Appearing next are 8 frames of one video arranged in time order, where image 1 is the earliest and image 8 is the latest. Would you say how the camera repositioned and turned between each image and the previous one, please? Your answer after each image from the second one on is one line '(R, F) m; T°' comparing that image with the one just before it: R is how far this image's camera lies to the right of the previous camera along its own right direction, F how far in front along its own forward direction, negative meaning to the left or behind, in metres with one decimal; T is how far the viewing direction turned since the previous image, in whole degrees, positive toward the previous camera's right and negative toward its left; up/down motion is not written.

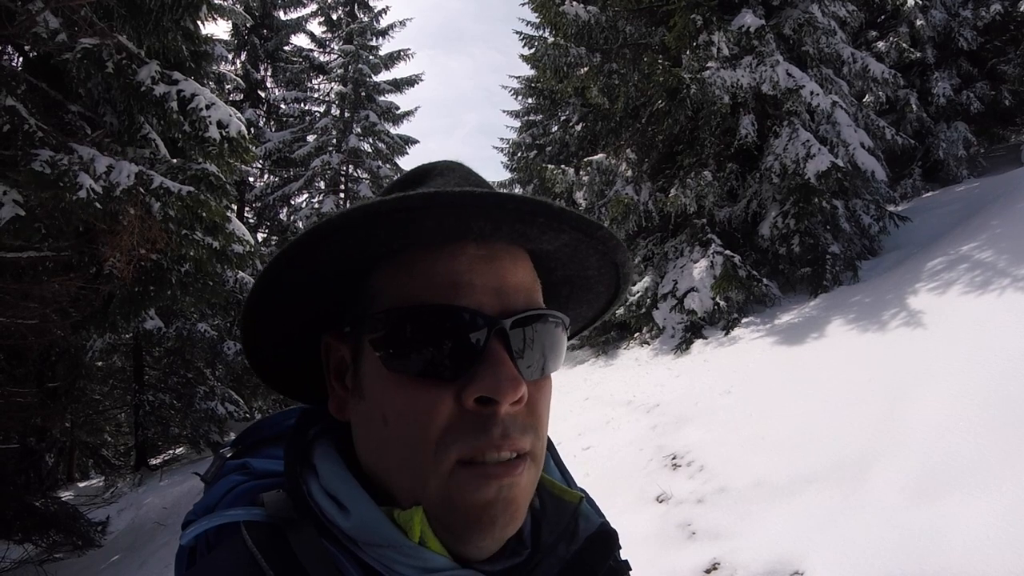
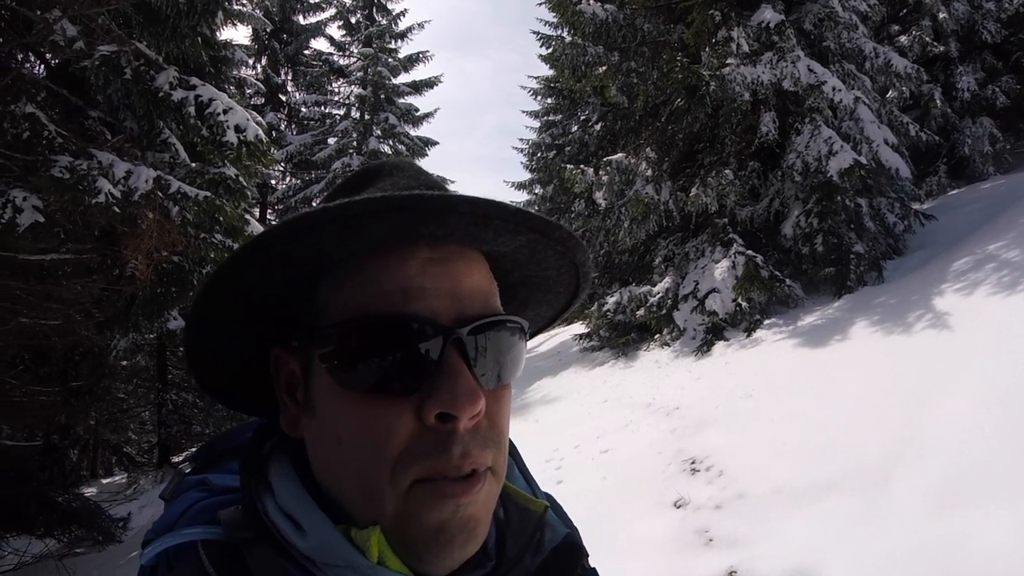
(+0.1, 0.0) m; -2°
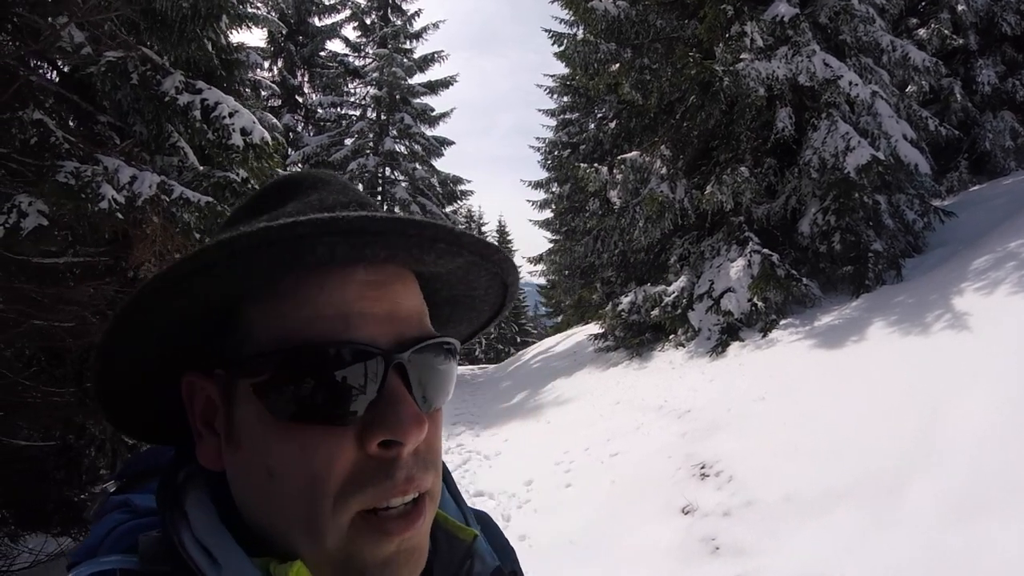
(+0.1, +0.1) m; -2°
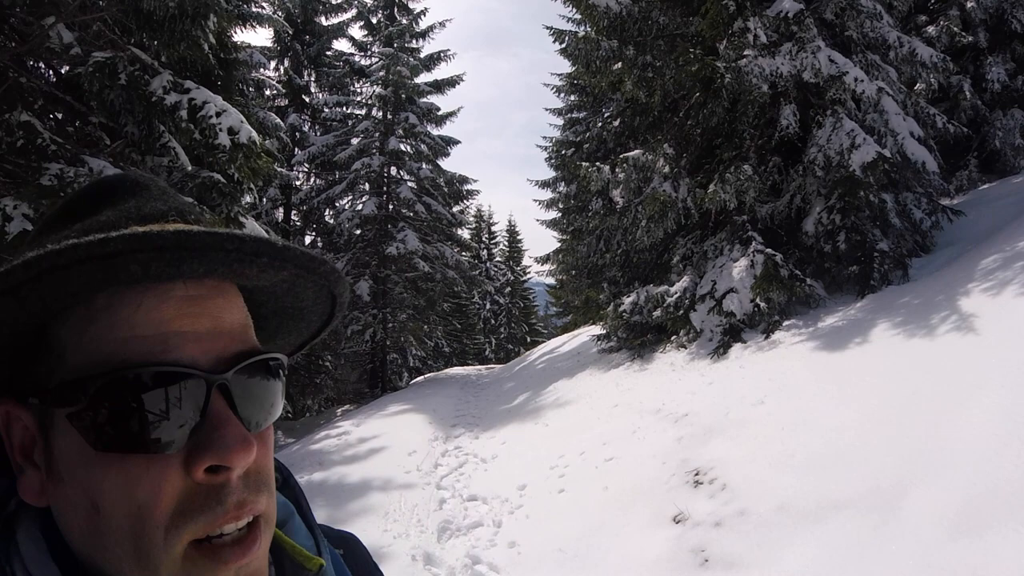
(+0.1, +0.1) m; -1°
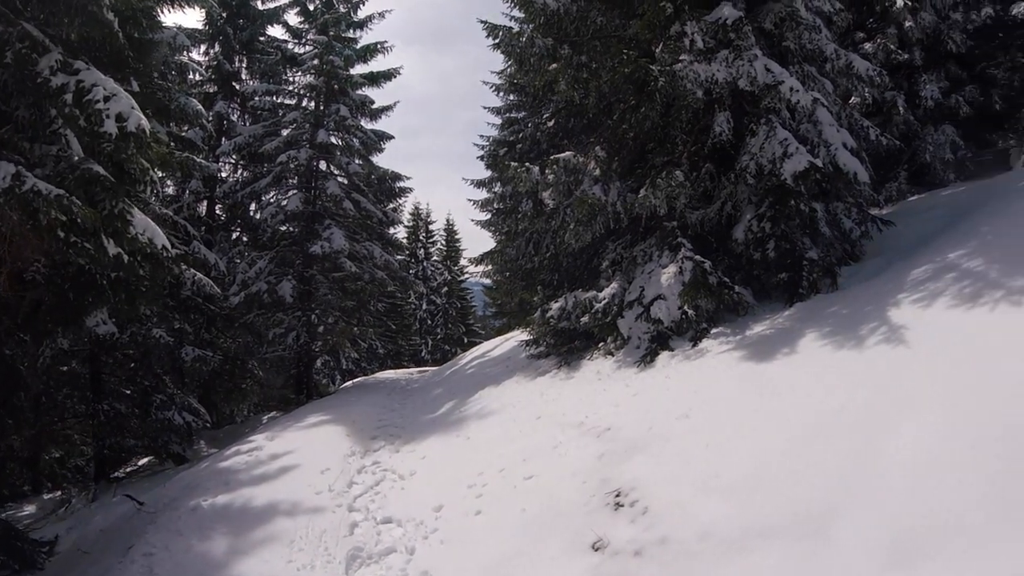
(+0.3, +0.3) m; +5°
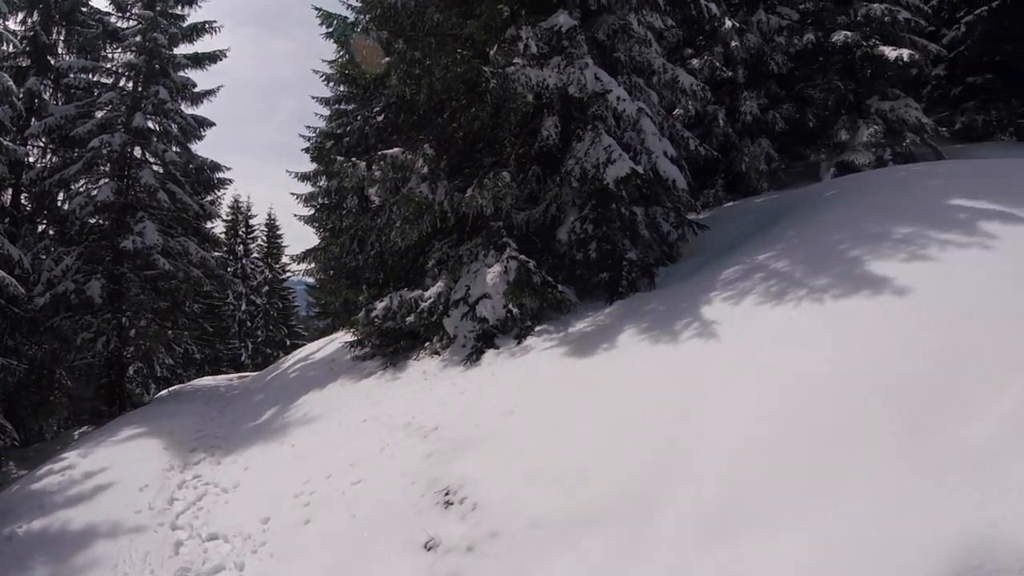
(+1.2, +0.1) m; +10°
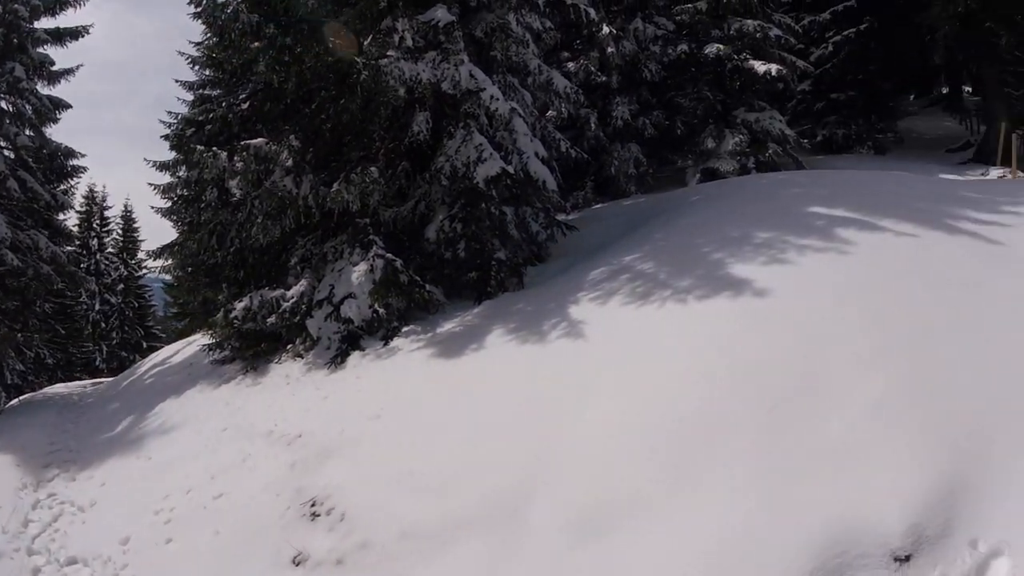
(+1.2, +0.1) m; +5°
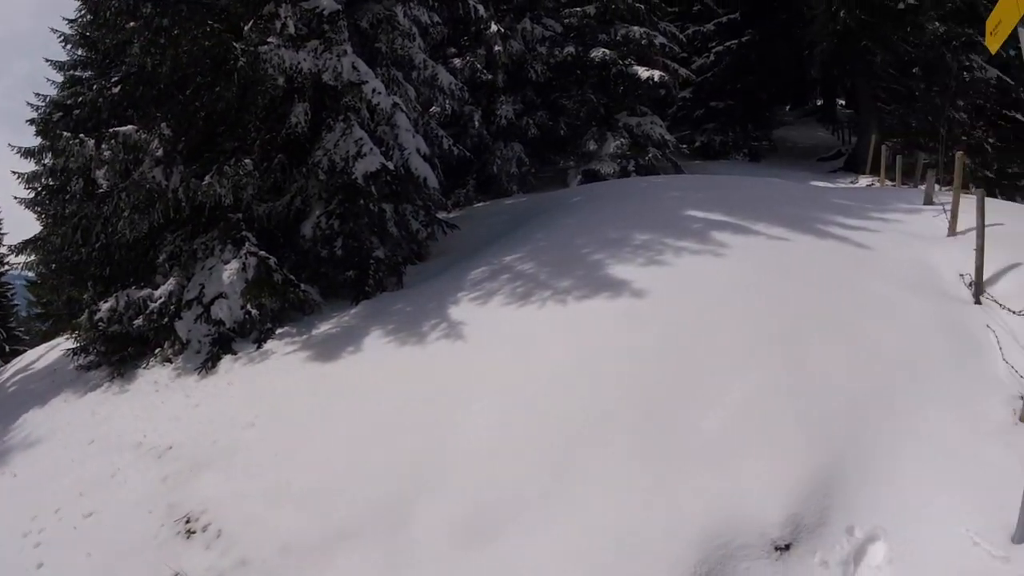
(+0.9, 0.0) m; +5°
